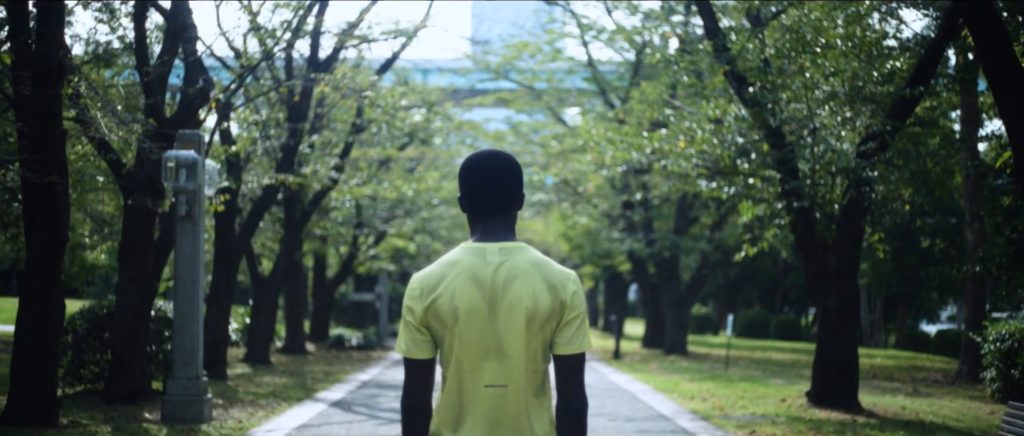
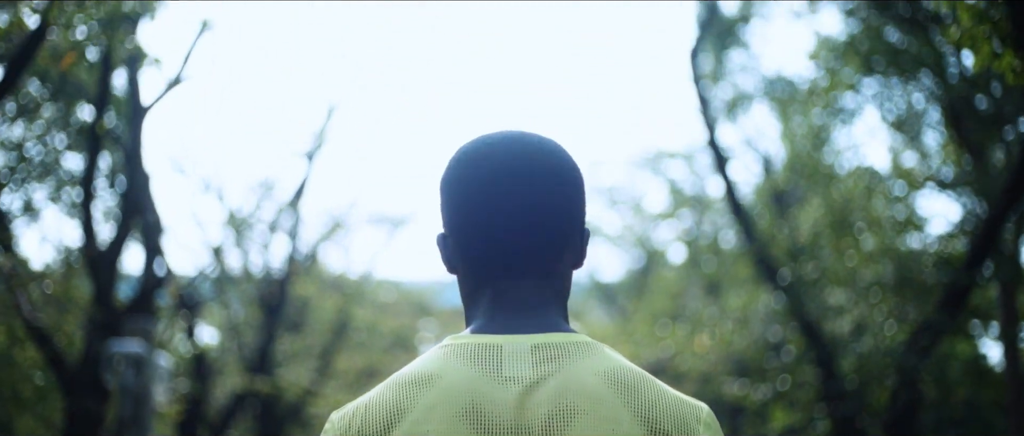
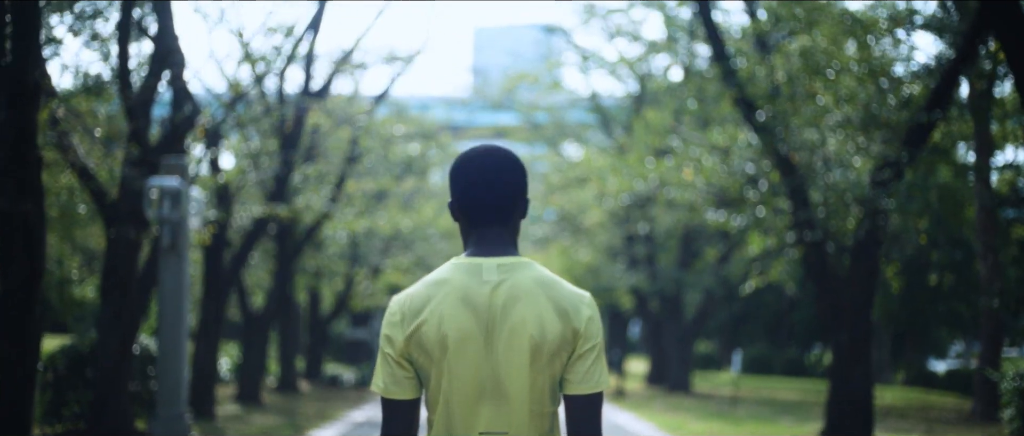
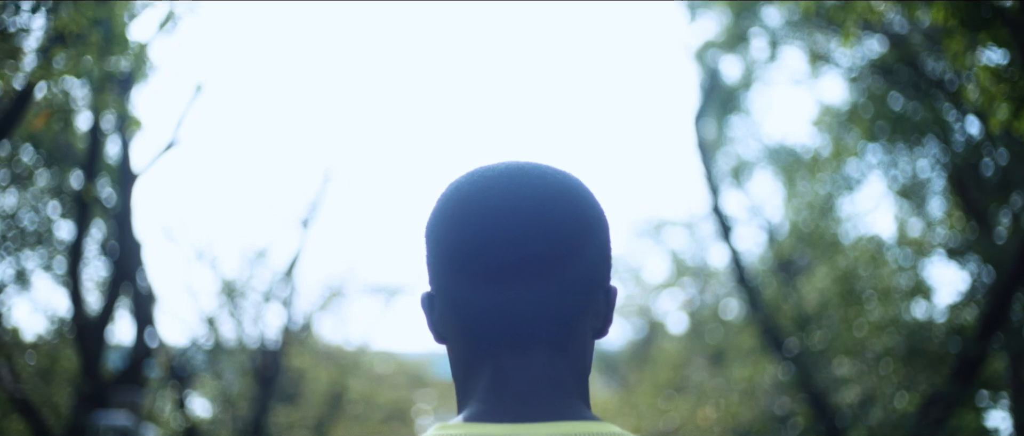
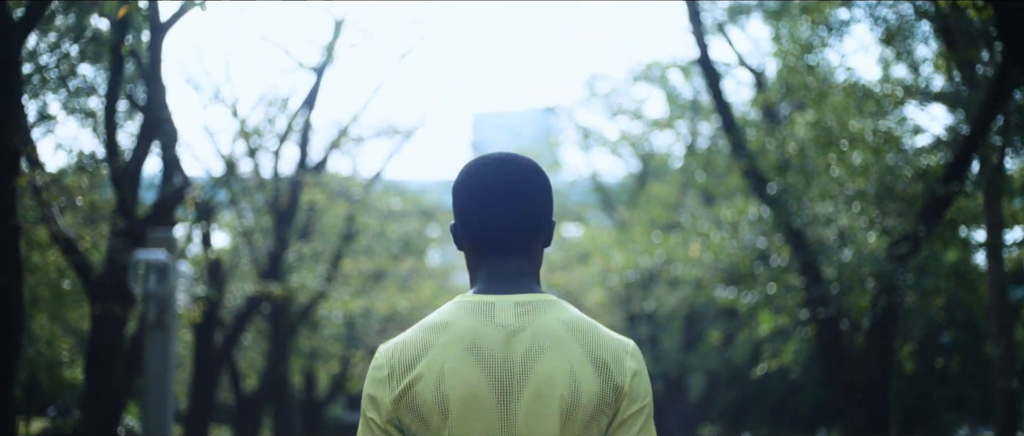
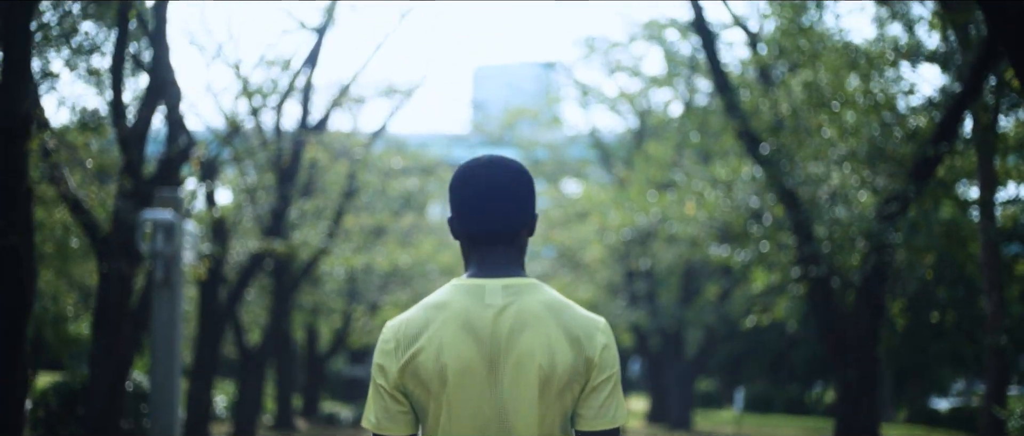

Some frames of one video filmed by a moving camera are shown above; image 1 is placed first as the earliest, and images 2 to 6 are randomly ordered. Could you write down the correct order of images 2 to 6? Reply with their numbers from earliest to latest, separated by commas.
3, 6, 5, 2, 4
